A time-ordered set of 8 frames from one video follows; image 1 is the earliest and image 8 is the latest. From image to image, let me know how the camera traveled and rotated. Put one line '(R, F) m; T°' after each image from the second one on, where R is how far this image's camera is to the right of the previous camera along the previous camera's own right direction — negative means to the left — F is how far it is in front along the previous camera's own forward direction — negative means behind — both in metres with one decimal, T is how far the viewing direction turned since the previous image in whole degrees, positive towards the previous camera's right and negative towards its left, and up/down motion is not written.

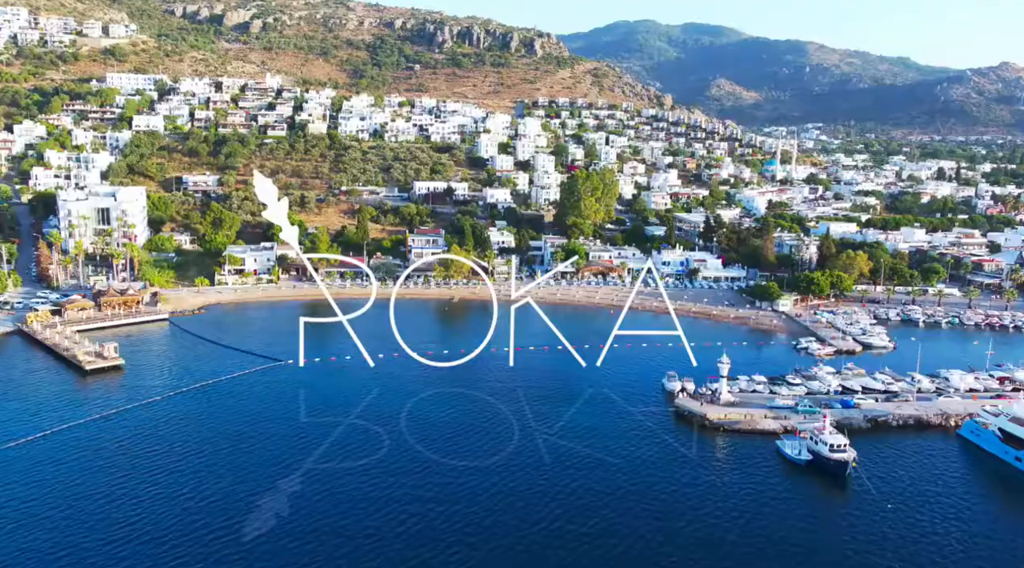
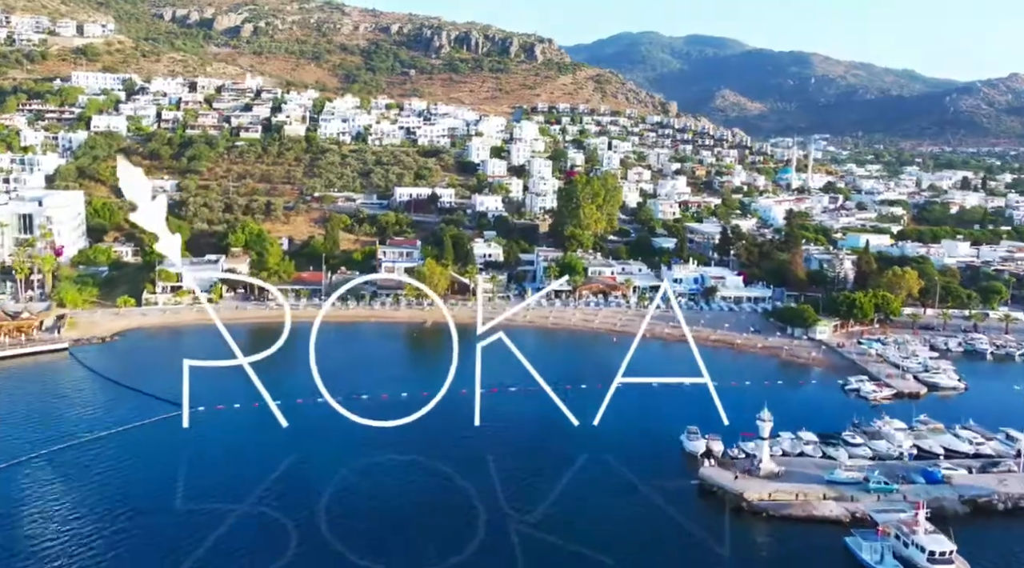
(+1.6, +13.9) m; 0°
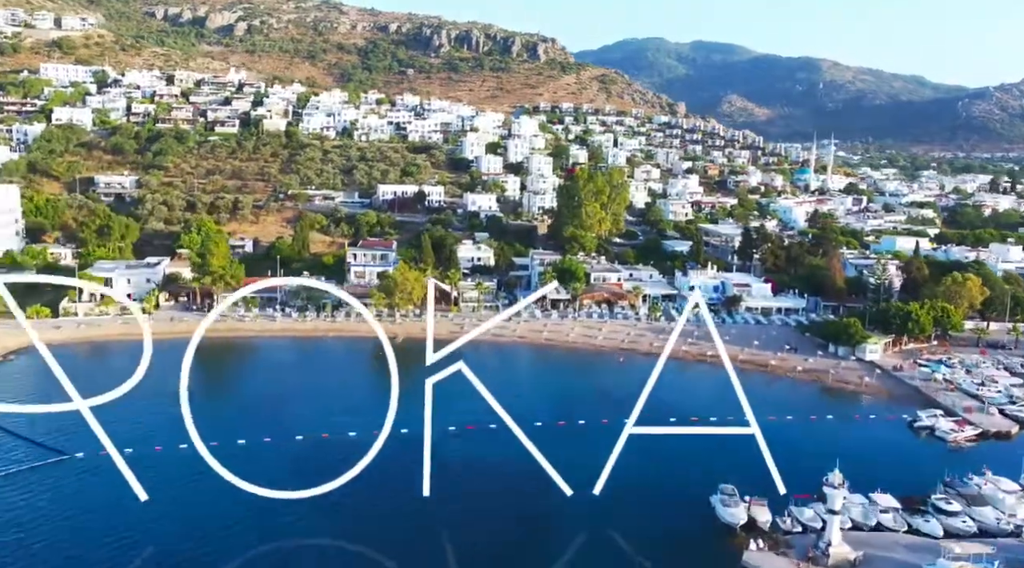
(+1.2, +11.9) m; 0°
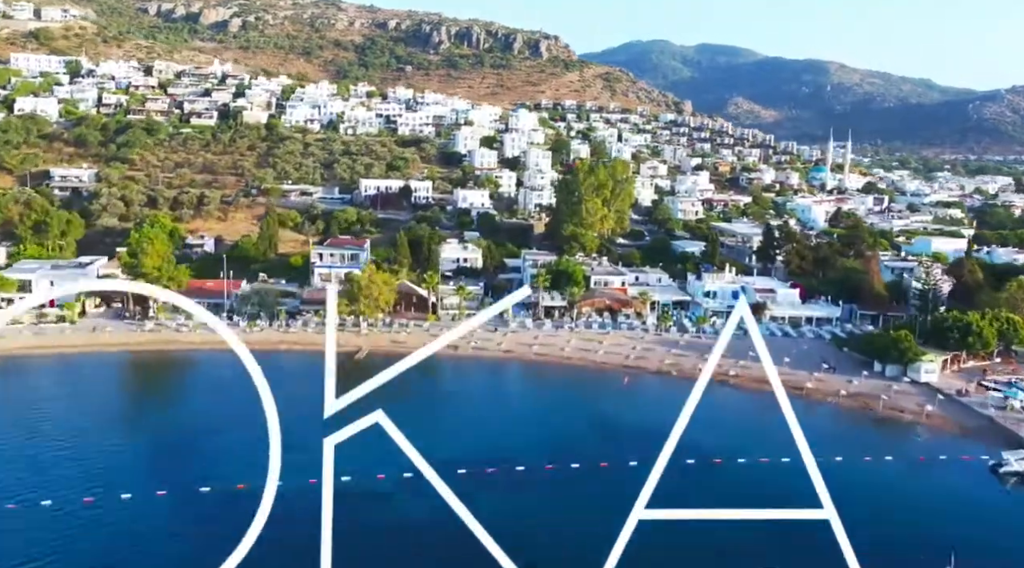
(+1.2, +9.7) m; 0°
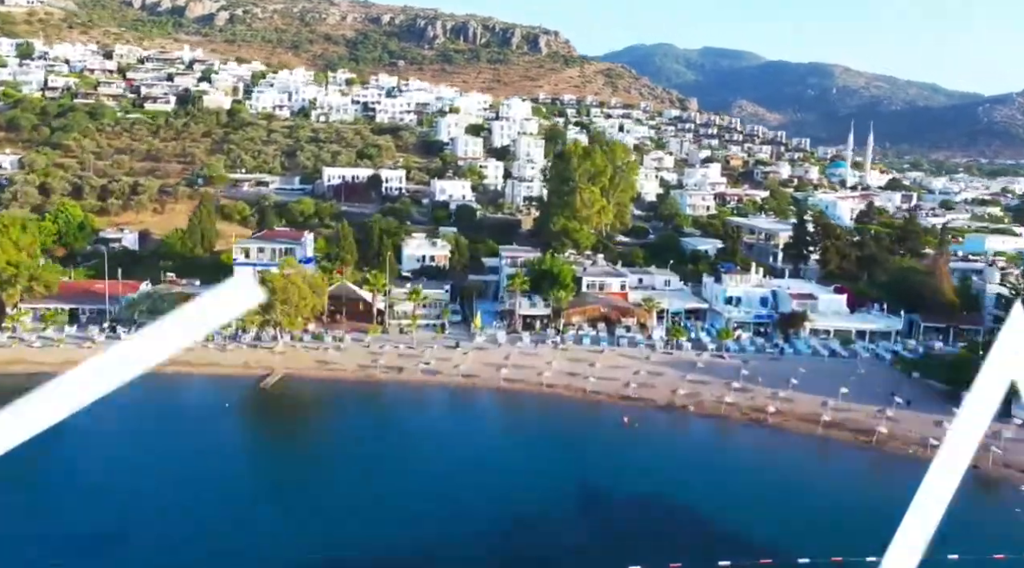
(+1.8, +13.2) m; 0°
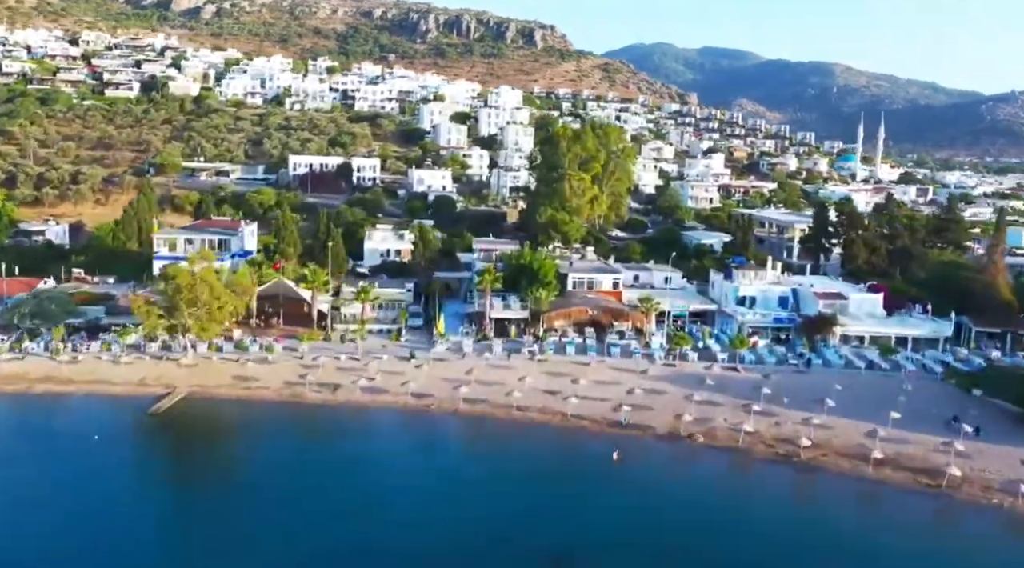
(+1.3, +8.1) m; 0°
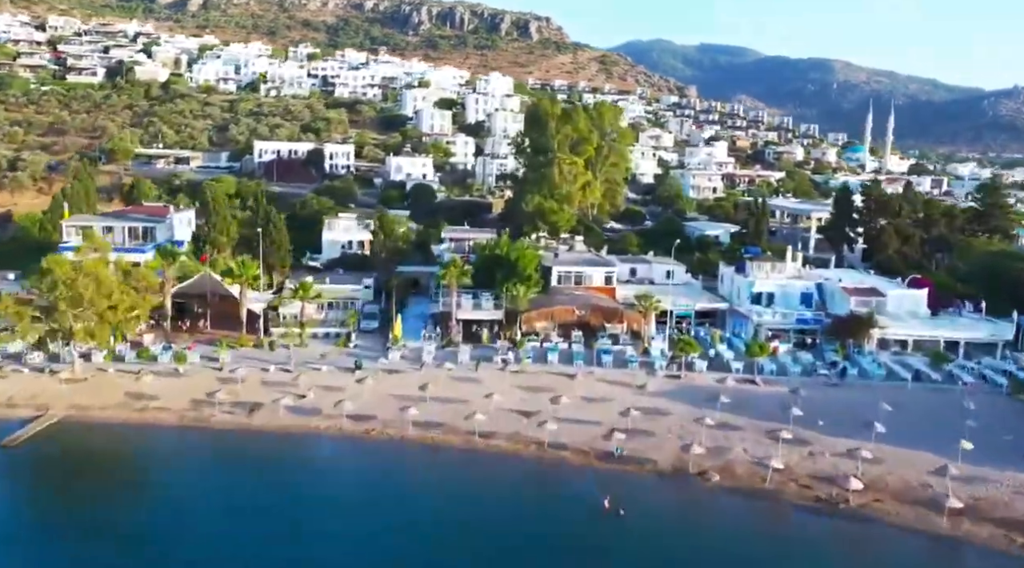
(+1.0, +6.7) m; 0°
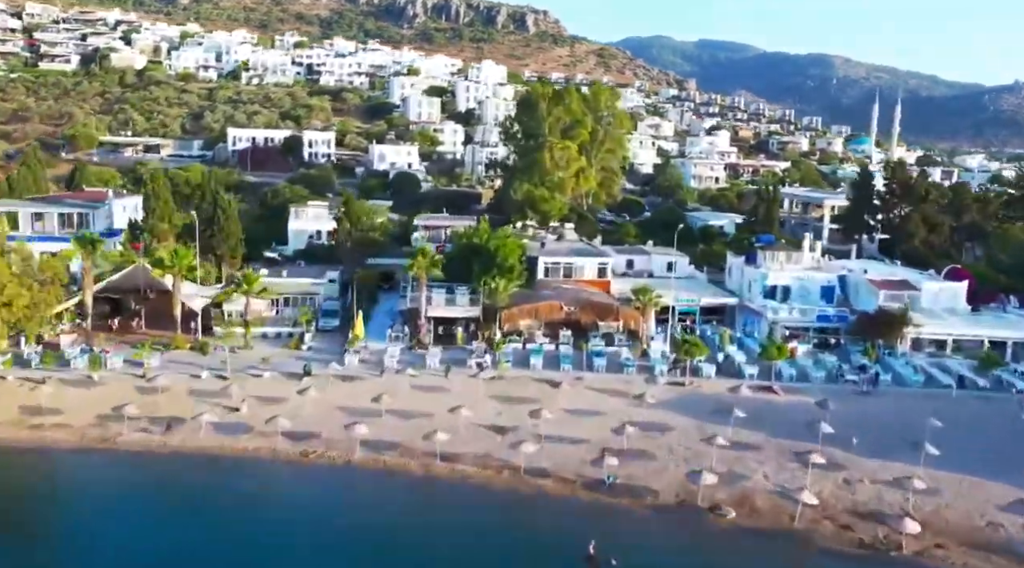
(+0.7, +4.4) m; 0°
